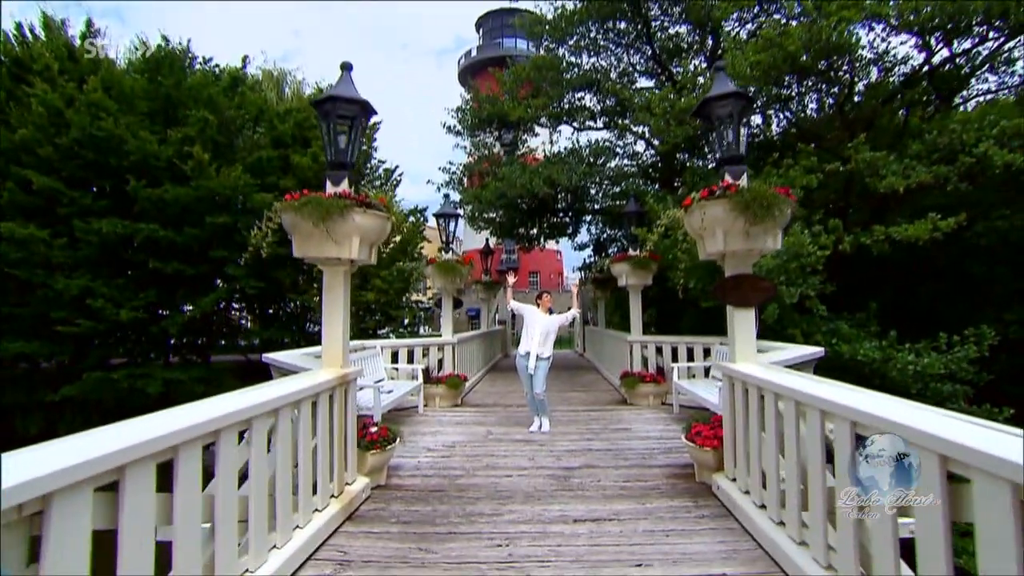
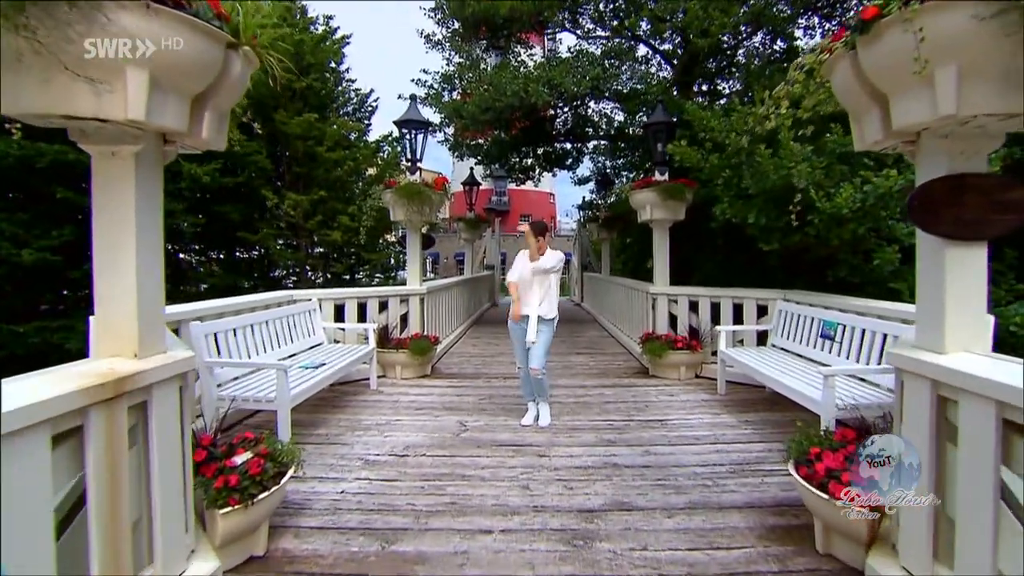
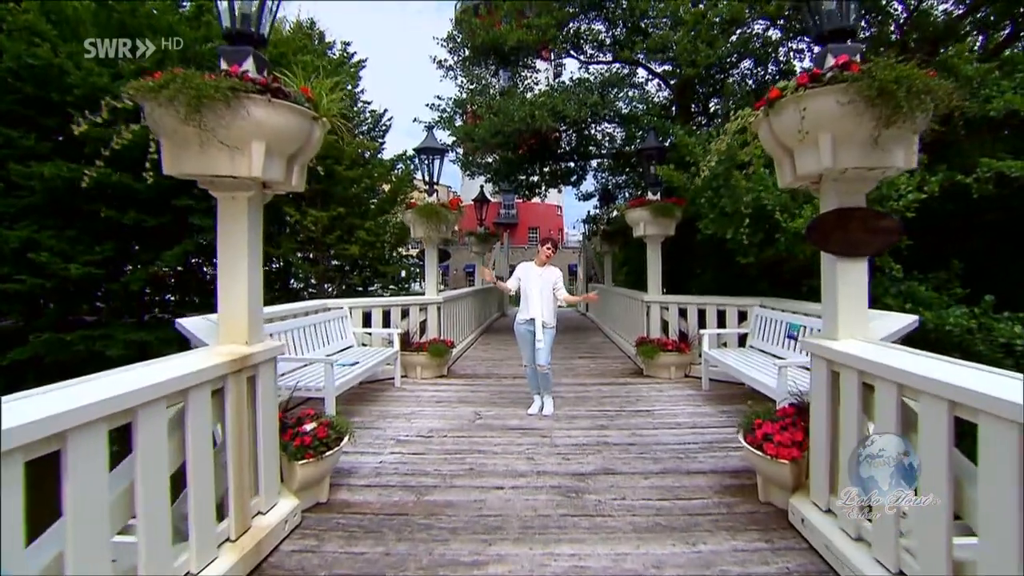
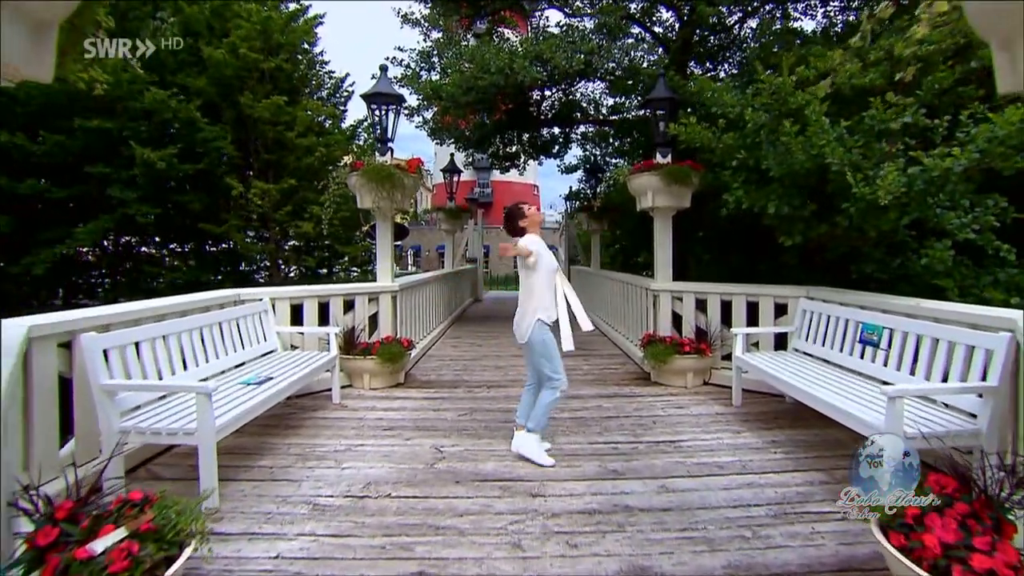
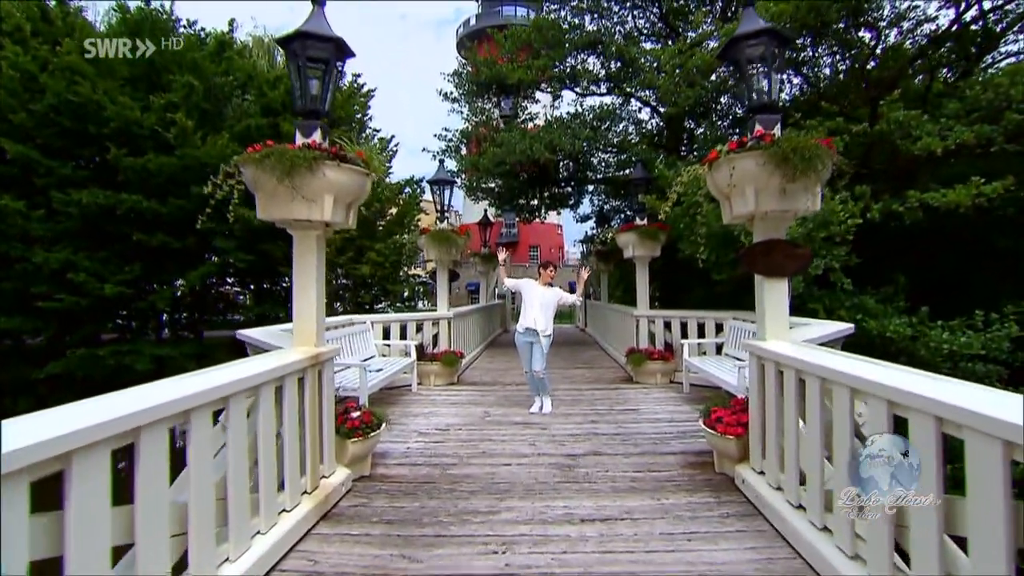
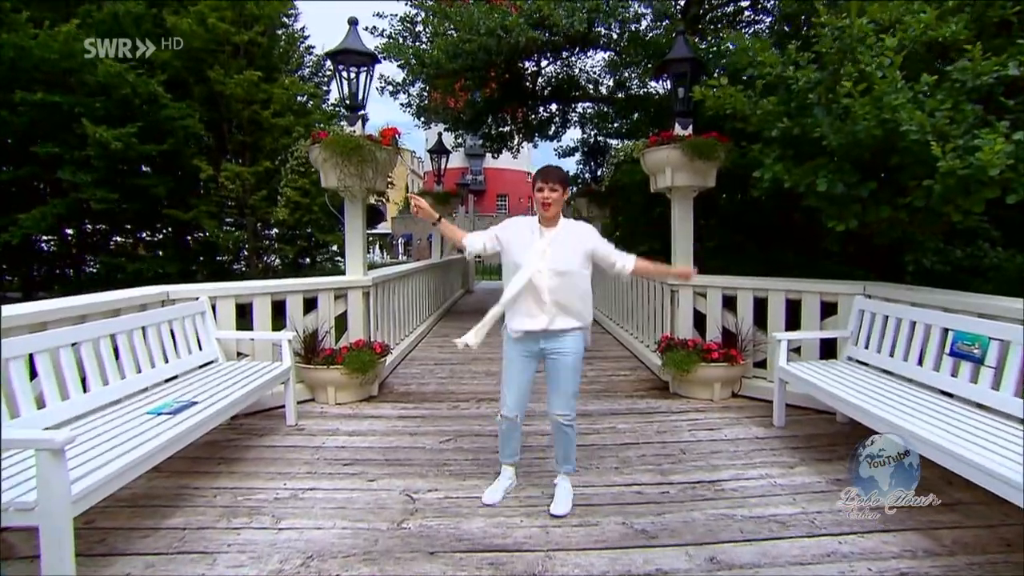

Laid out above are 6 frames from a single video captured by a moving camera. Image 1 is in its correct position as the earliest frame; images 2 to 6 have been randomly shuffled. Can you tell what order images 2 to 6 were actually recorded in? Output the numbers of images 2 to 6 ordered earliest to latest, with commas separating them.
5, 3, 2, 4, 6
